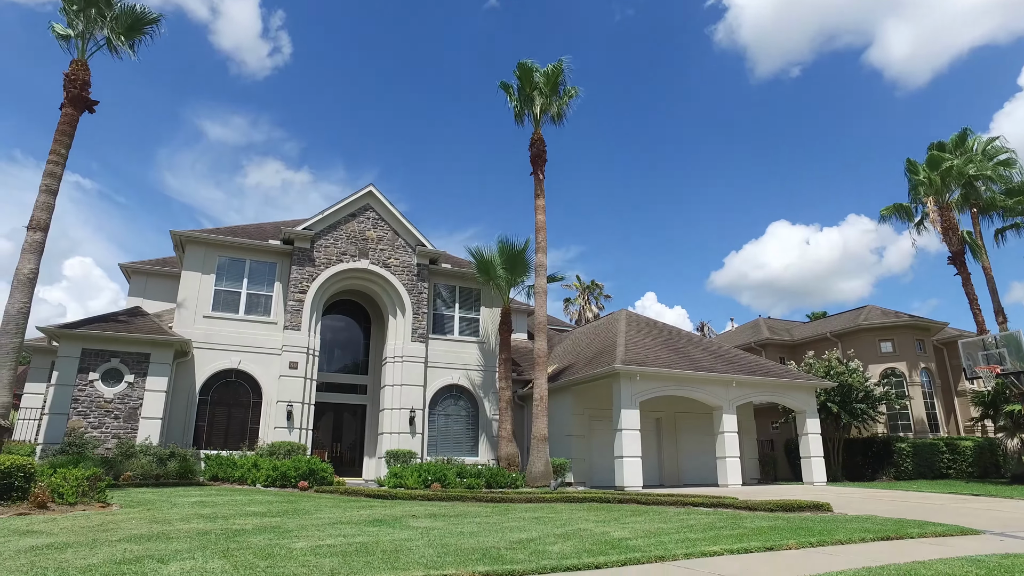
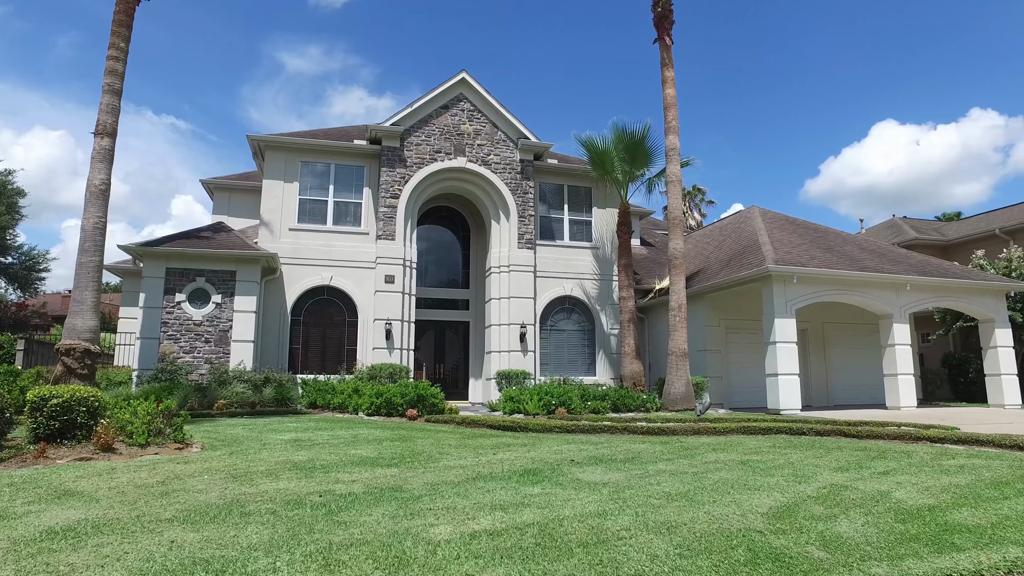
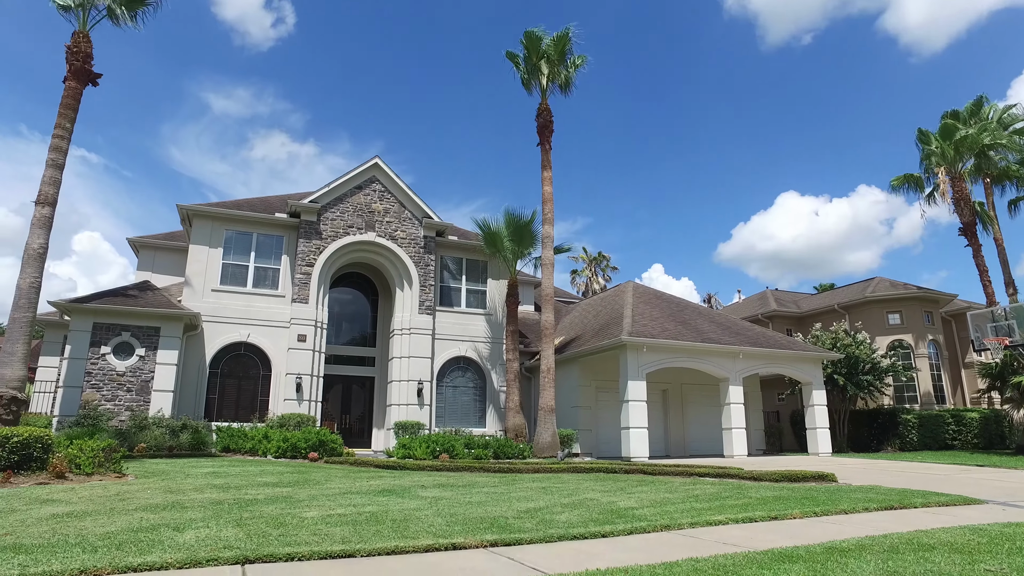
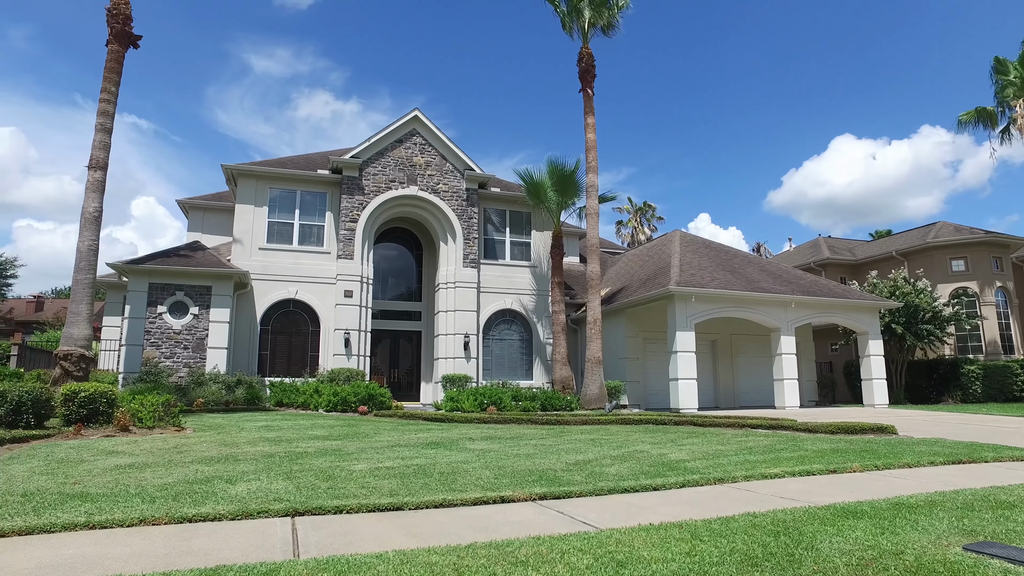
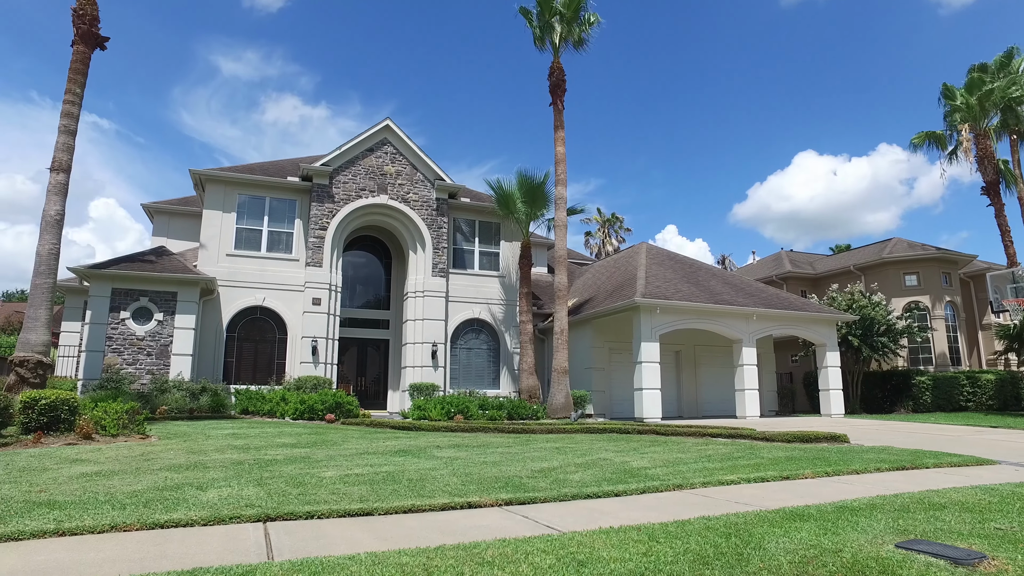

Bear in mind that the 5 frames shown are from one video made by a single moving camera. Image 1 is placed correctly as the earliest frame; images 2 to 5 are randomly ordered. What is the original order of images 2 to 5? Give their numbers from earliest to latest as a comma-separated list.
3, 5, 4, 2
